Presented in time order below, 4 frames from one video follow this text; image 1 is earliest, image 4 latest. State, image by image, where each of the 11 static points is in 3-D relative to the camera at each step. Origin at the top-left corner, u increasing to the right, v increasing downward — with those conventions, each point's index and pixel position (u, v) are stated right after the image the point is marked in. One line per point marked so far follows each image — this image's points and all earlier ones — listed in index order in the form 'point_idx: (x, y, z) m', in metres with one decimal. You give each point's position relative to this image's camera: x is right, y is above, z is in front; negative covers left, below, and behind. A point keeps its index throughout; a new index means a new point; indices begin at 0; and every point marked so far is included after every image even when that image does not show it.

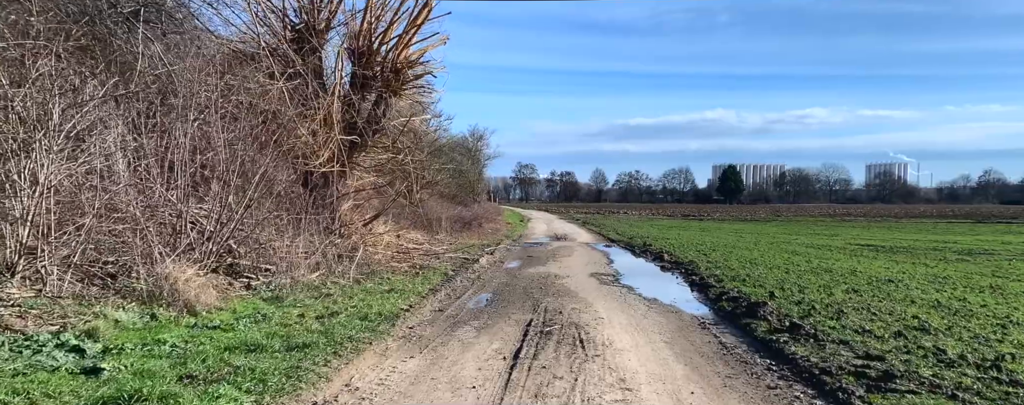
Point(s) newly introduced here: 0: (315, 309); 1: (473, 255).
0: (-2.3, -1.3, +7.9) m
1: (-1.1, -1.4, +17.6) m
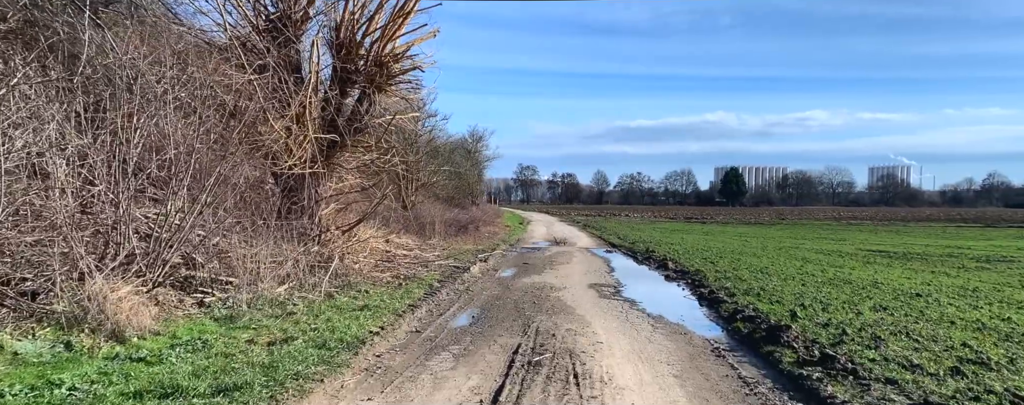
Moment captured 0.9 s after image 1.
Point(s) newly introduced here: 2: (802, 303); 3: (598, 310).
0: (-2.5, -1.4, +6.9) m
1: (-1.2, -1.5, +16.5) m
2: (+4.0, -1.4, +9.3) m
3: (+1.3, -1.6, +9.7) m
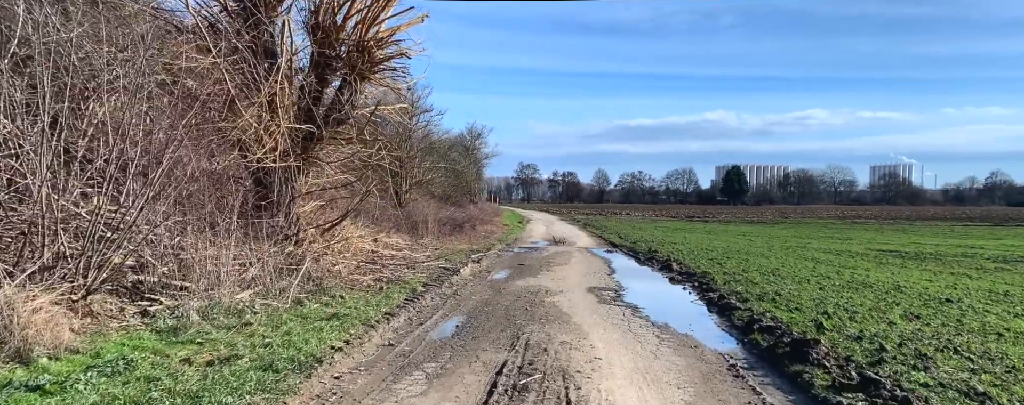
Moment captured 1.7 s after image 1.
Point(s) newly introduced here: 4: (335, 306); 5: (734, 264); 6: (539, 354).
0: (-2.6, -1.3, +5.9) m
1: (-1.3, -1.4, +15.6) m
2: (+3.9, -1.4, +8.3) m
3: (+1.1, -1.5, +8.7) m
4: (-2.2, -1.3, +8.5) m
5: (+5.3, -1.5, +16.0) m
6: (+0.3, -1.5, +6.6) m
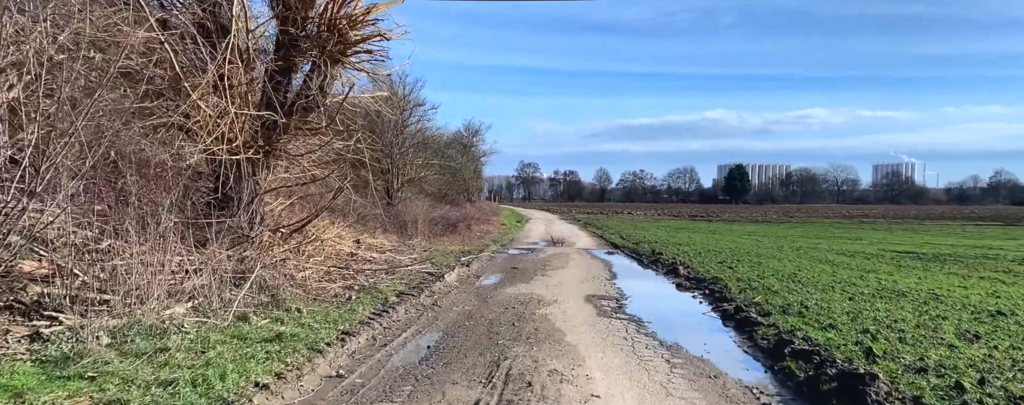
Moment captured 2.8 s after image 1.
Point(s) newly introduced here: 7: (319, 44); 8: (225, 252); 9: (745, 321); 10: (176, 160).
0: (-2.8, -1.3, +4.6) m
1: (-1.5, -1.4, +14.3) m
2: (+3.7, -1.3, +7.0) m
3: (+0.9, -1.5, +7.4) m
4: (-2.4, -1.3, +7.2) m
5: (+5.1, -1.4, +14.7) m
6: (+0.1, -1.5, +5.2) m
7: (-3.1, +2.6, +10.9) m
8: (-3.7, -0.7, +8.7) m
9: (+2.9, -1.4, +8.1) m
10: (-4.3, +0.6, +8.6) m
